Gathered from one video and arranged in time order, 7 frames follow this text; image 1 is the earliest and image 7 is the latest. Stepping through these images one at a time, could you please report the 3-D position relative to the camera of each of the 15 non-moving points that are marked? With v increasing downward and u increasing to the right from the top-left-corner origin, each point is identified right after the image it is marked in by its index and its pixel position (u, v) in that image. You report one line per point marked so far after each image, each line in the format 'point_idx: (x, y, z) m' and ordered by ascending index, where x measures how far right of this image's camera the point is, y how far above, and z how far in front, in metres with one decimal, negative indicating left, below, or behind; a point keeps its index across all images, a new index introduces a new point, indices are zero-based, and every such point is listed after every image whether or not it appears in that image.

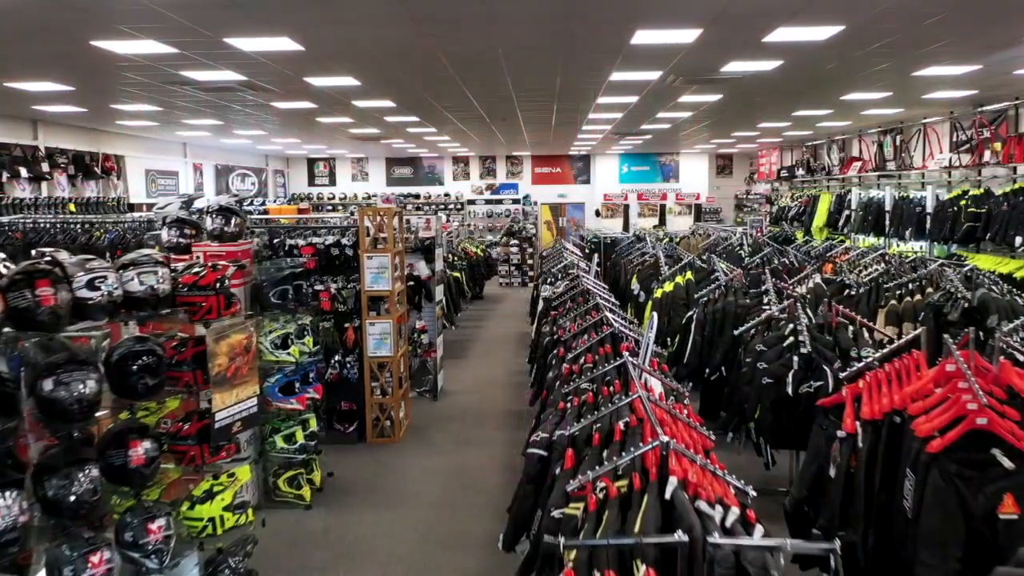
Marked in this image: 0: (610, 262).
0: (+1.5, +0.3, +12.3) m
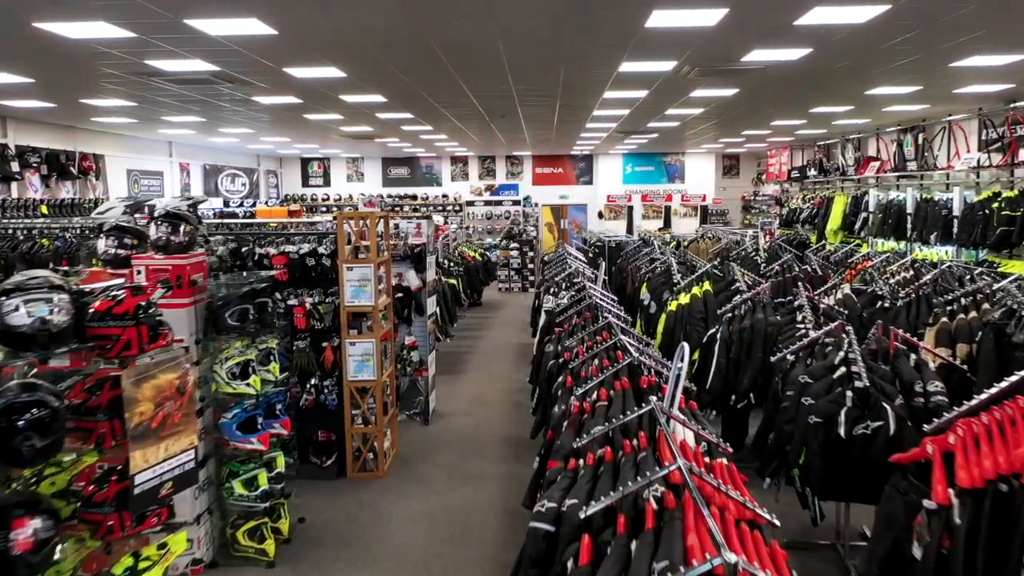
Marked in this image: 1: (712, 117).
0: (+1.5, +0.2, +11.6) m
1: (+3.2, +2.5, +12.3) m
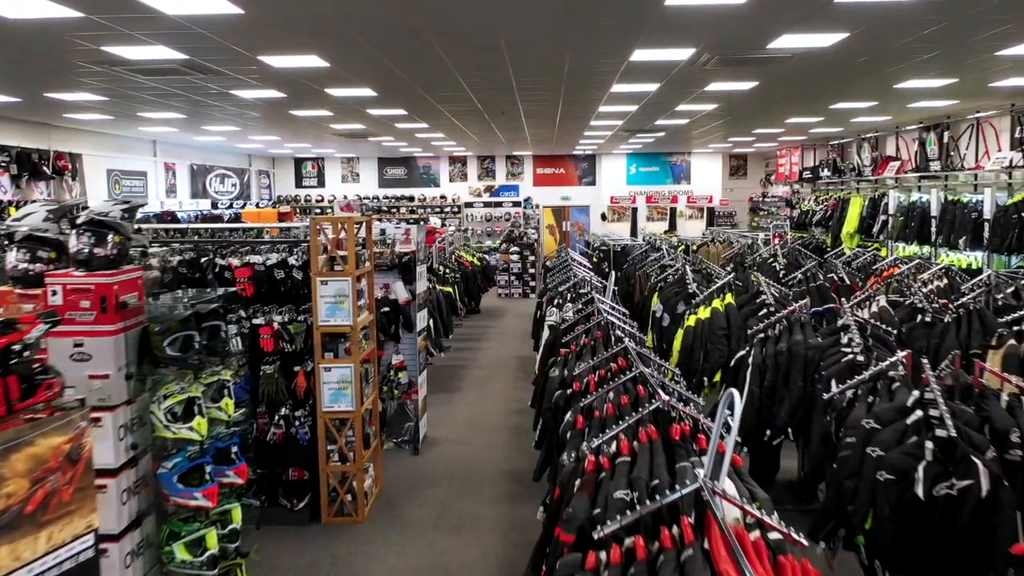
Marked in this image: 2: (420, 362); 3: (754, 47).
0: (+1.5, +0.1, +11.0) m
1: (+3.2, +2.4, +11.6) m
2: (-0.6, -0.5, +5.9) m
3: (+2.0, +2.0, +6.7) m
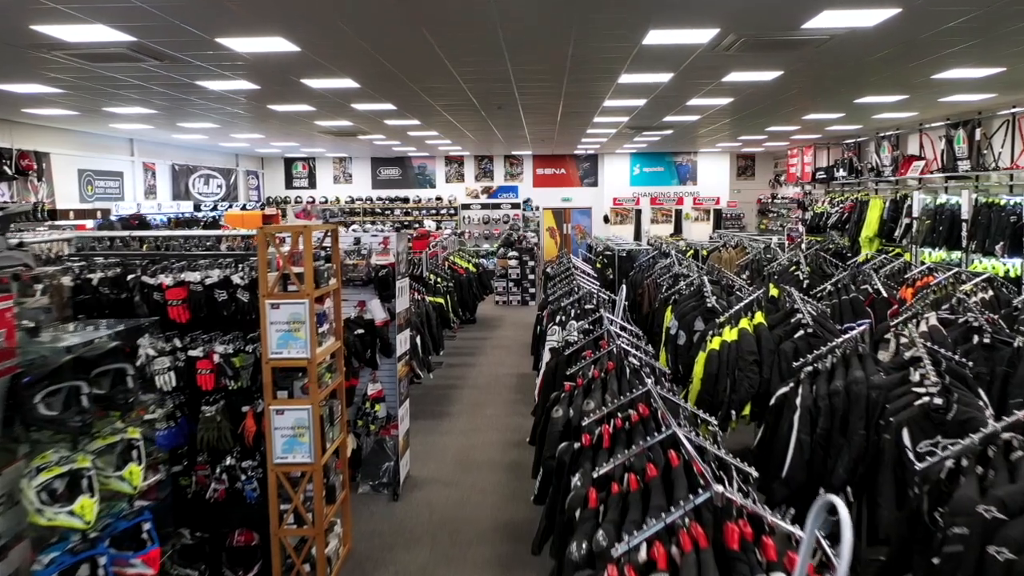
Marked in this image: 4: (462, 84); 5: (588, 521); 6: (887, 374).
0: (+1.5, 0.0, +10.1) m
1: (+3.2, +2.3, +10.8) m
2: (-0.6, -0.6, +5.1) m
3: (+2.0, +1.9, +5.9) m
4: (-0.5, +2.1, +8.4) m
5: (+0.2, -0.7, +2.4) m
6: (+1.7, -0.4, +3.6) m
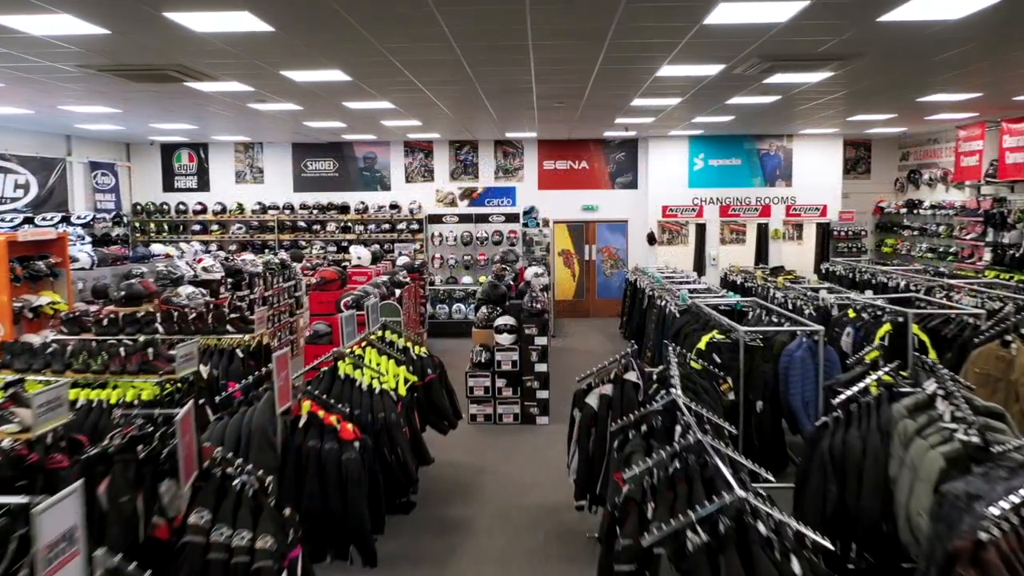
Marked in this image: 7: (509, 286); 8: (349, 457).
0: (+1.5, -0.1, +9.3) m
1: (+3.2, +2.2, +10.0) m
2: (-0.6, -0.7, +4.3) m
3: (+2.0, +1.8, +5.0) m
4: (-0.5, +2.0, +7.5) m
5: (+0.2, -0.8, +1.6) m
6: (+1.7, -0.5, +2.8) m
7: (0.0, 0.0, +8.3) m
8: (-0.7, -0.7, +3.4) m
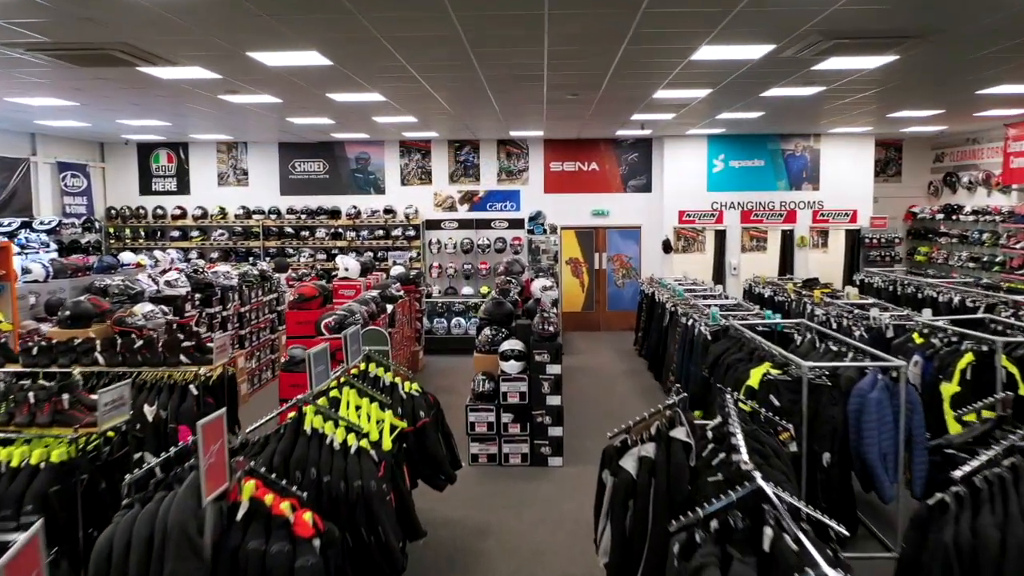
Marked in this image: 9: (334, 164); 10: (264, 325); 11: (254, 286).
0: (+1.5, -0.3, +8.3) m
1: (+3.2, +2.0, +9.0) m
2: (-0.5, -0.8, +3.3) m
3: (+2.0, +1.6, +4.1) m
4: (-0.5, +1.9, +6.6) m
5: (+0.3, -0.9, +0.6) m
6: (+1.8, -0.6, +1.8) m
7: (0.0, -0.1, +7.4) m
8: (-0.6, -0.8, +2.4) m
9: (-2.7, +1.9, +12.1) m
10: (-2.5, -0.4, +8.2) m
11: (-2.6, 0.0, +8.0) m
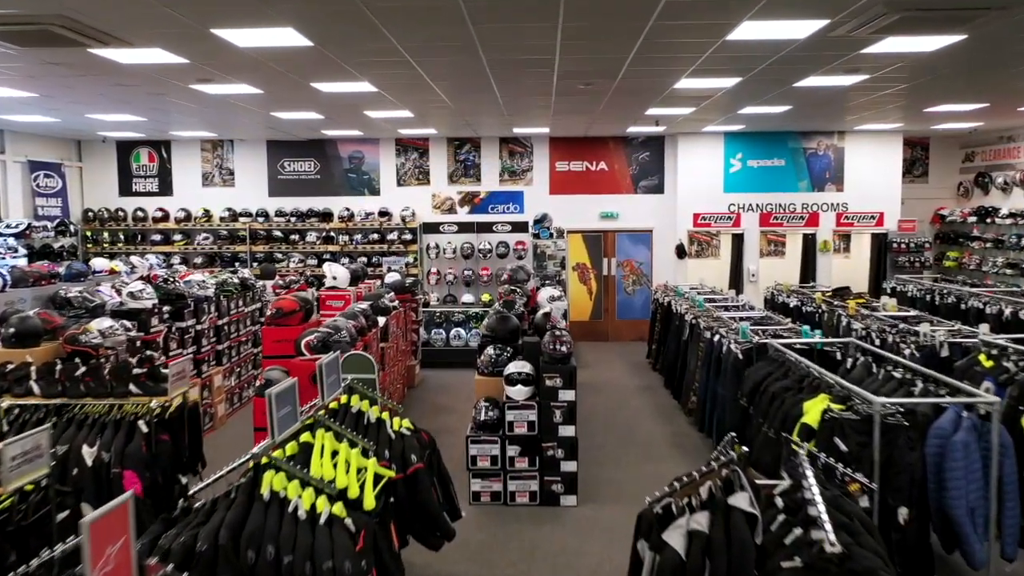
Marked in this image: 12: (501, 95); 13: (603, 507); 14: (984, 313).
0: (+1.6, -0.4, +7.6) m
1: (+3.3, +1.9, +8.3) m
2: (-0.5, -0.9, +2.6) m
3: (+2.1, +1.6, +3.4) m
4: (-0.4, +1.8, +5.9) m
5: (+0.3, -1.0, -0.1) m
6: (+1.8, -0.7, +1.1) m
7: (+0.1, -0.2, +6.7) m
8: (-0.6, -0.9, +1.7) m
9: (-2.7, +1.8, +11.4) m
10: (-2.5, -0.5, +7.5) m
11: (-2.5, -0.1, +7.3) m
12: (-0.1, +1.8, +7.3) m
13: (+0.6, -1.4, +5.0) m
14: (+4.0, -0.1, +6.9) m
